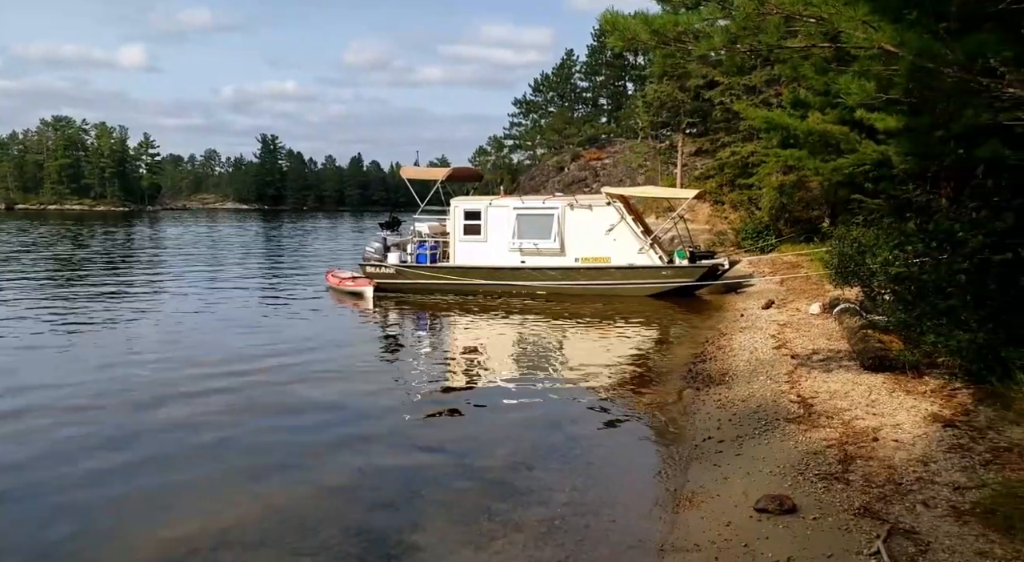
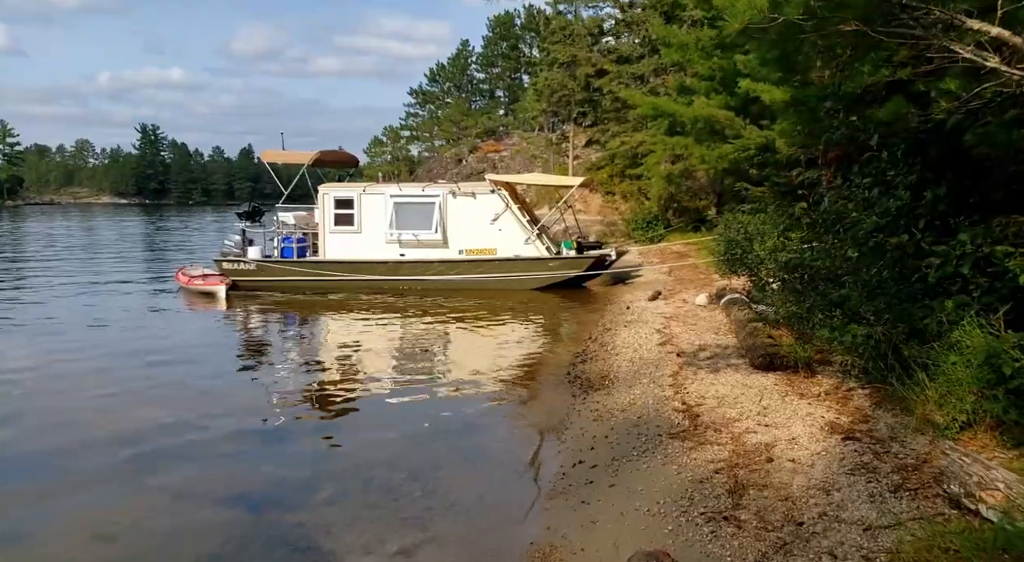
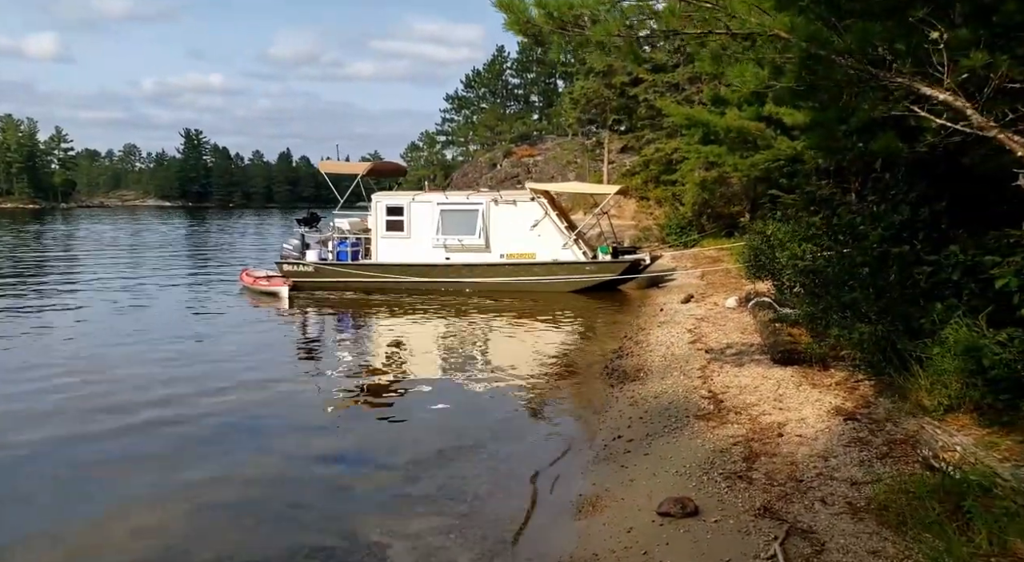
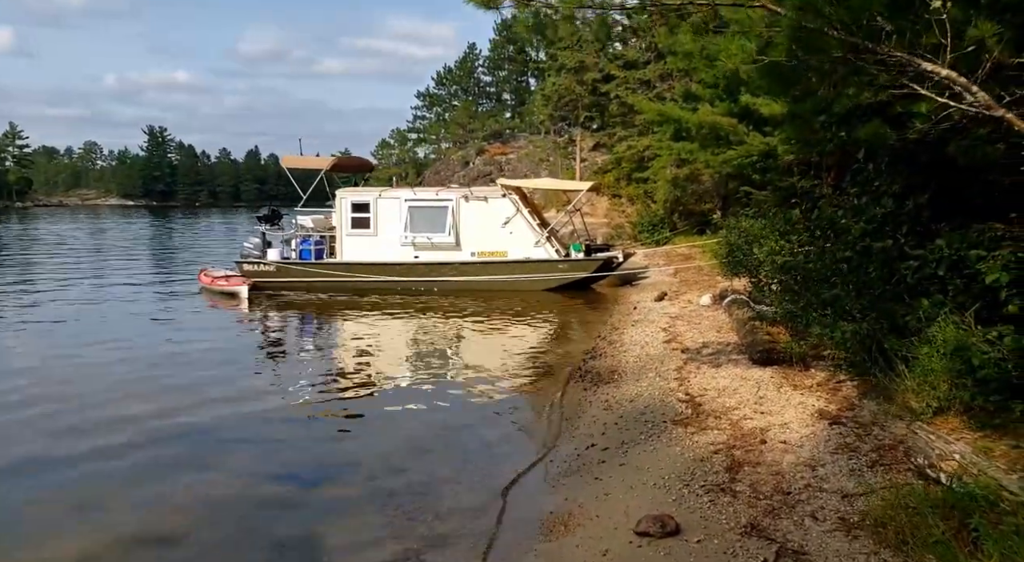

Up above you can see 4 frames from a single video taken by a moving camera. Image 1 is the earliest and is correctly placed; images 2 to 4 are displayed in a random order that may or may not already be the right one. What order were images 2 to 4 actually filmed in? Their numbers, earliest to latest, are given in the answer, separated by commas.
3, 4, 2
